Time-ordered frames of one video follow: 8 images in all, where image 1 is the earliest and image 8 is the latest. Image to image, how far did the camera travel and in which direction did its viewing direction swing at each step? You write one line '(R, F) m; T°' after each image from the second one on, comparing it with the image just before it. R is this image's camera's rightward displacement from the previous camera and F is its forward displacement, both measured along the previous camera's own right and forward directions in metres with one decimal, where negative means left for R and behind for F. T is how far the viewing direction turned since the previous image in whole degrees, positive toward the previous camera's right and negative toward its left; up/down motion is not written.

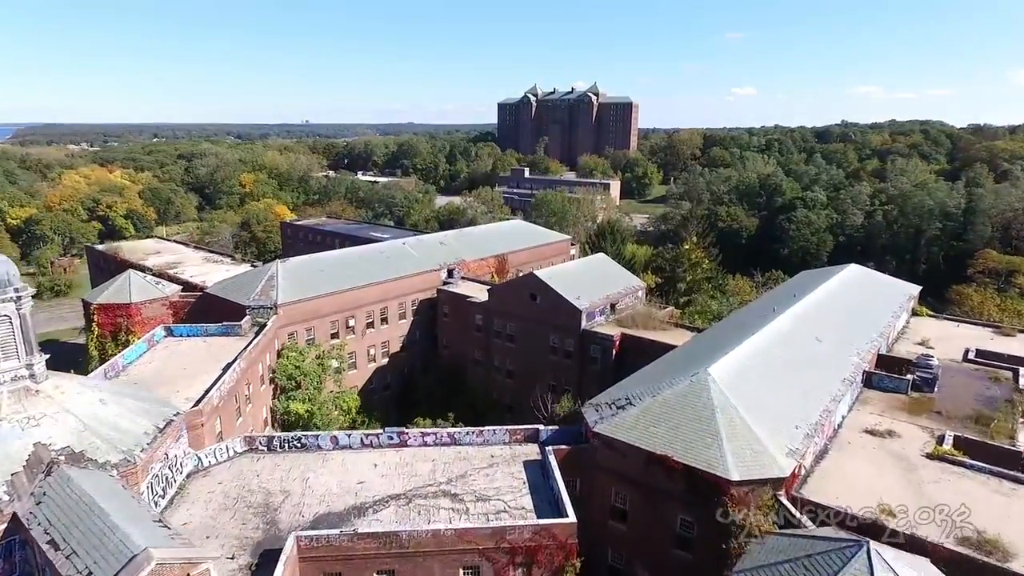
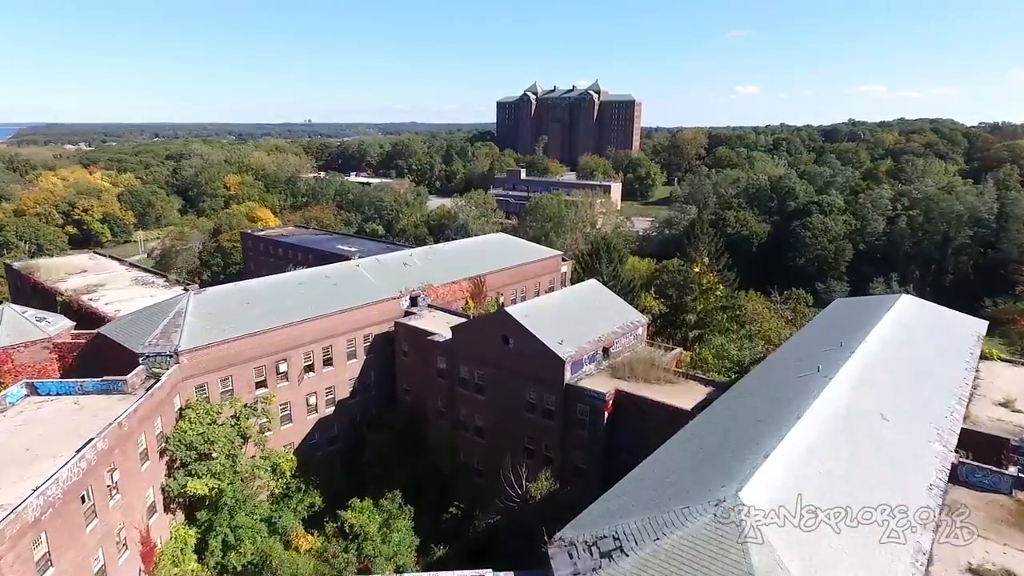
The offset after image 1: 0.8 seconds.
(+1.1, +4.6) m; 0°
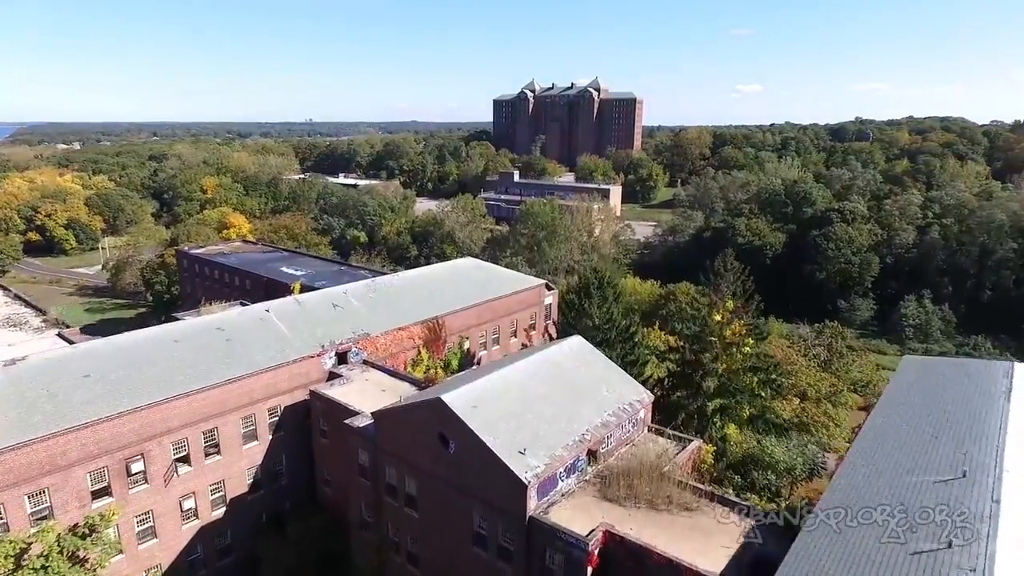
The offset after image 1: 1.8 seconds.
(+1.2, +5.7) m; 0°
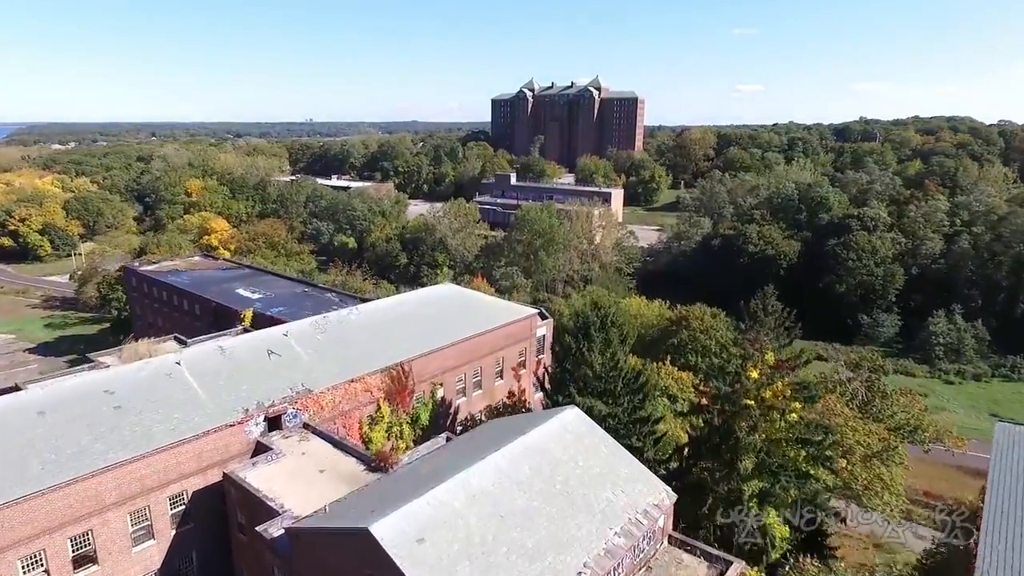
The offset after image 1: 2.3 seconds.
(+0.5, +3.8) m; 0°
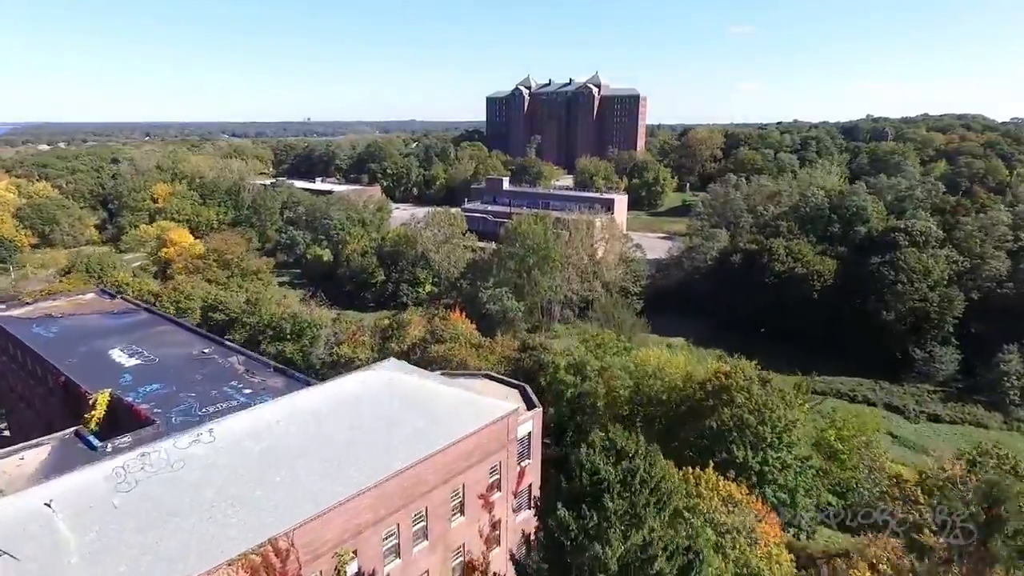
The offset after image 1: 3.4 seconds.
(+0.7, +7.0) m; 0°
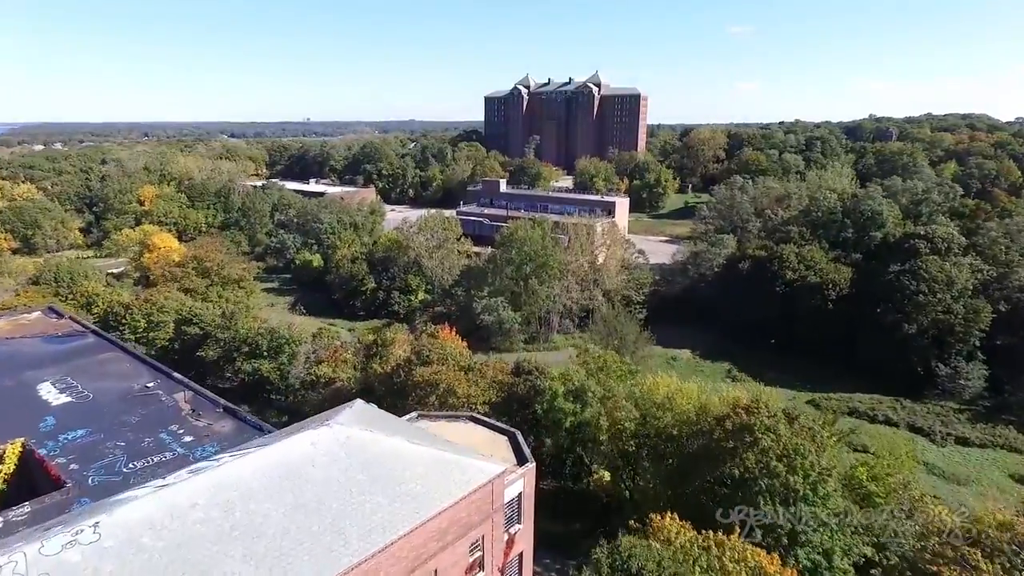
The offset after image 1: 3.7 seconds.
(+0.3, +2.5) m; 0°
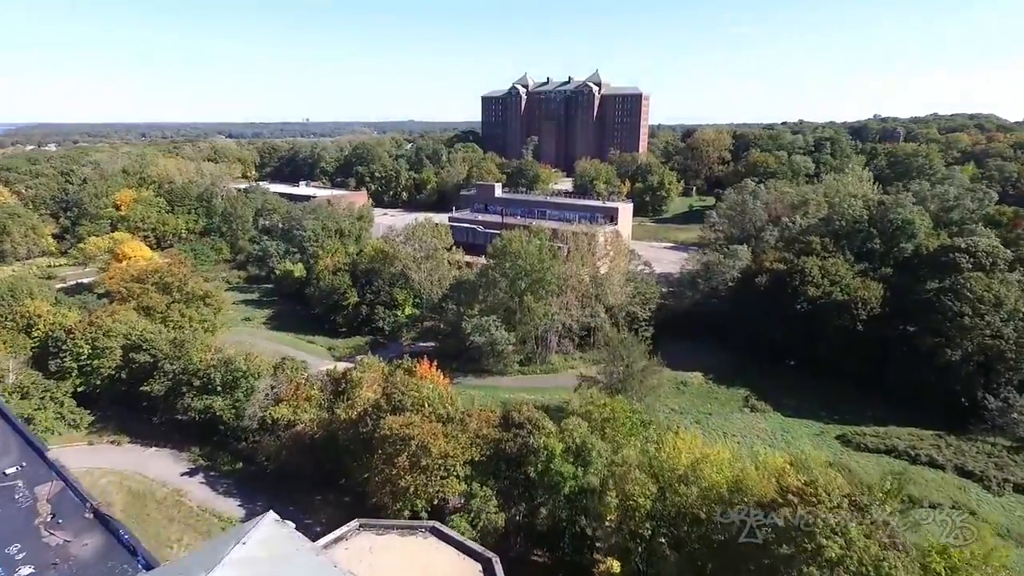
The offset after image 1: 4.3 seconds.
(+0.4, +4.1) m; 0°
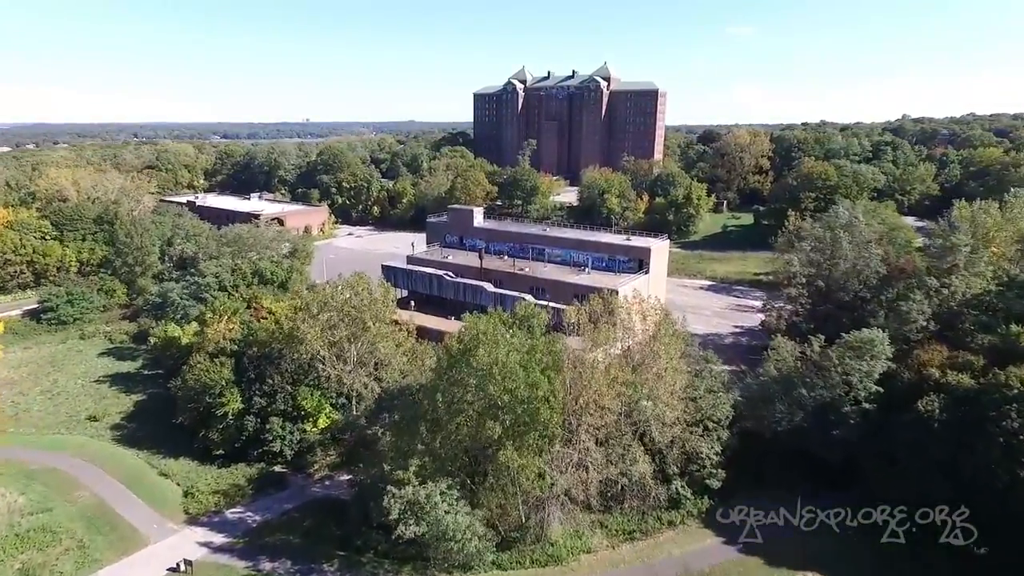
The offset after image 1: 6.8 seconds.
(+1.3, +18.2) m; 0°
